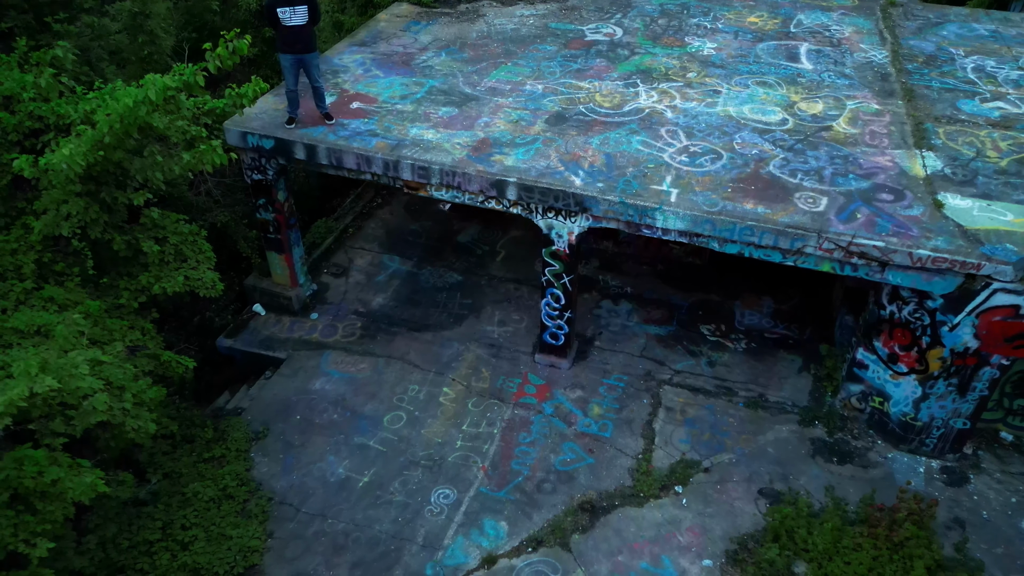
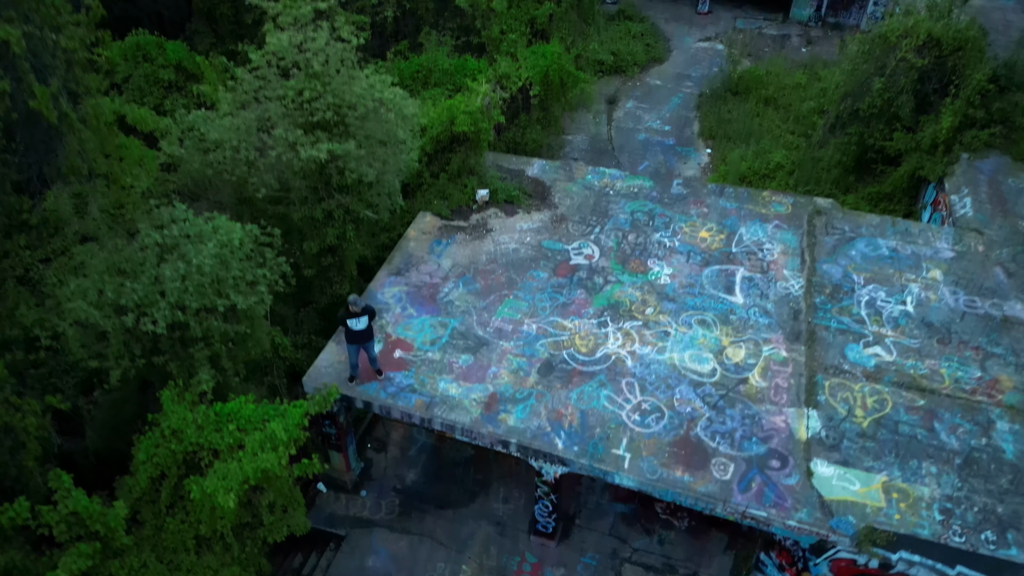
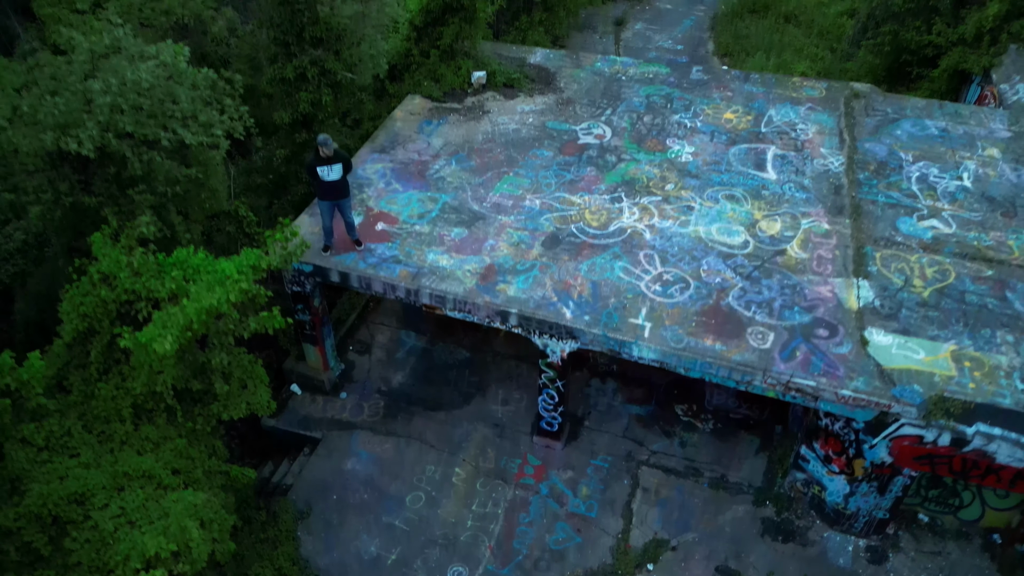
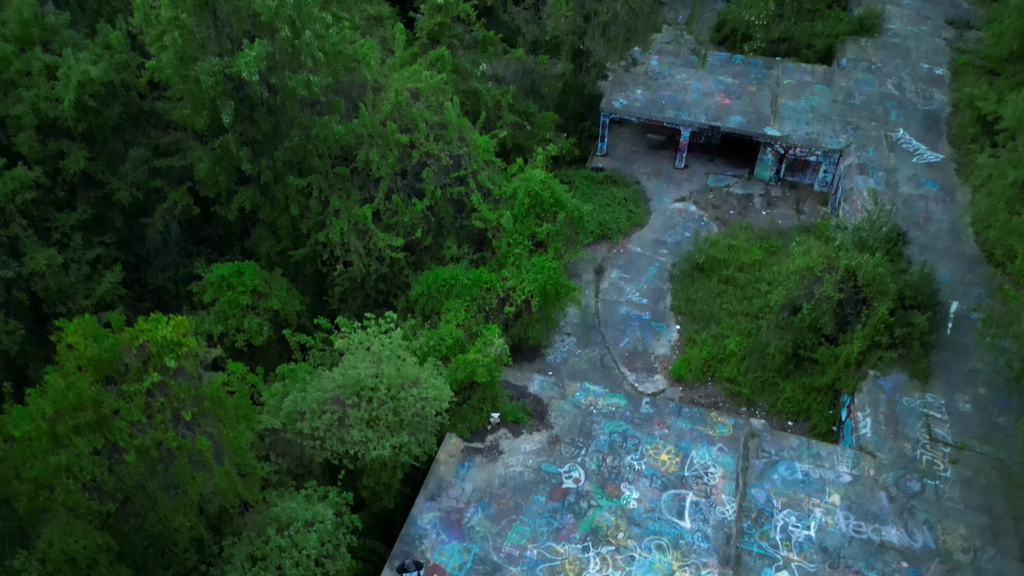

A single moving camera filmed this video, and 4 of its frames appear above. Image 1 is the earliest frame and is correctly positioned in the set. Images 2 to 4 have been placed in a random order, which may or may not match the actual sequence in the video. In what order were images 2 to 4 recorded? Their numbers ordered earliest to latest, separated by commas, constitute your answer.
3, 2, 4
